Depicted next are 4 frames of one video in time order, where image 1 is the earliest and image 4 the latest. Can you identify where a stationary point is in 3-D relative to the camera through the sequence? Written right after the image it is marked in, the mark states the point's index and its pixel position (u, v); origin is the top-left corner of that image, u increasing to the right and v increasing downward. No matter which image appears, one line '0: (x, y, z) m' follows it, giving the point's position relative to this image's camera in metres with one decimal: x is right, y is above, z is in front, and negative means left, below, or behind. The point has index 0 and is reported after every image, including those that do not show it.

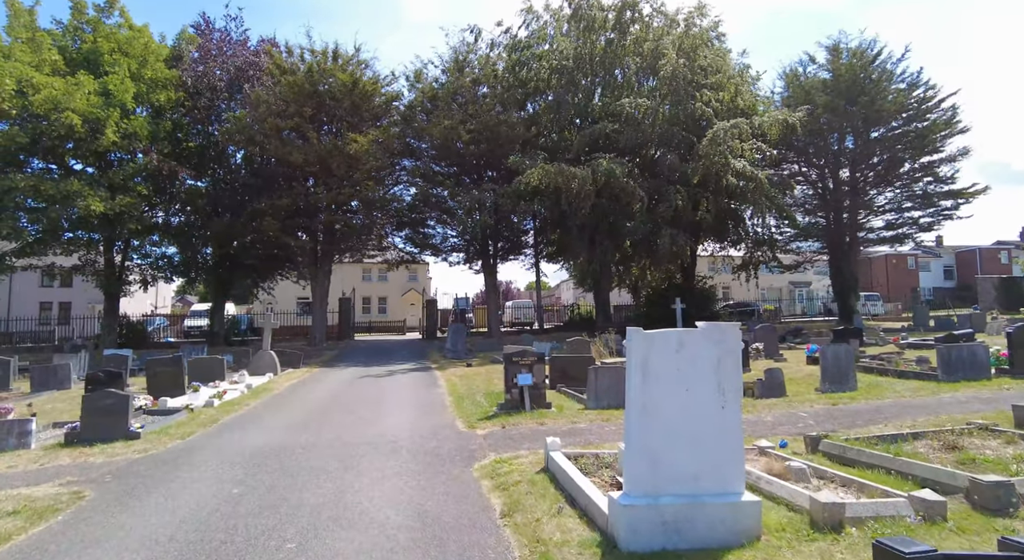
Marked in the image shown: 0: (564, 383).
0: (+1.2, -2.3, +12.9) m
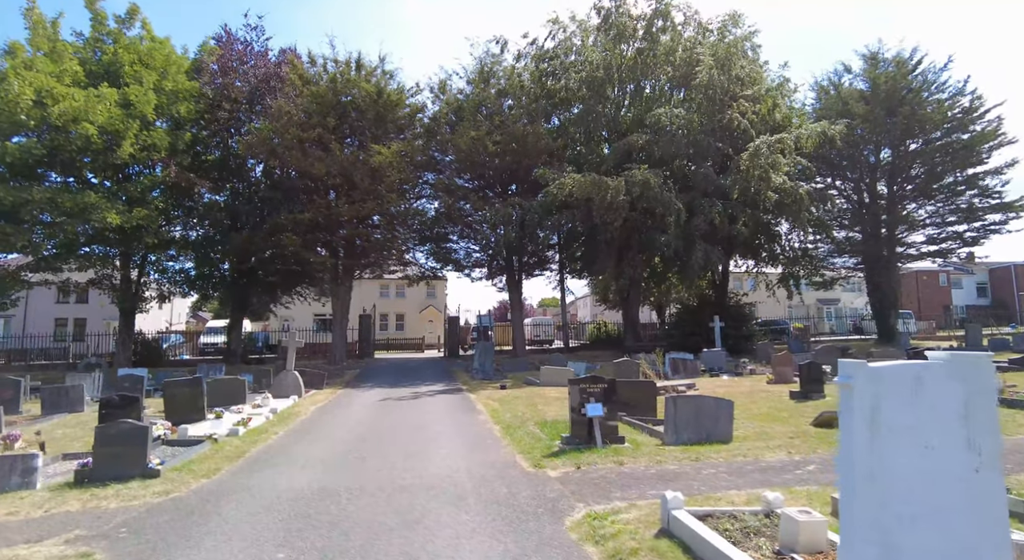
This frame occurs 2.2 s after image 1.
0: (+2.3, -2.6, +11.6) m
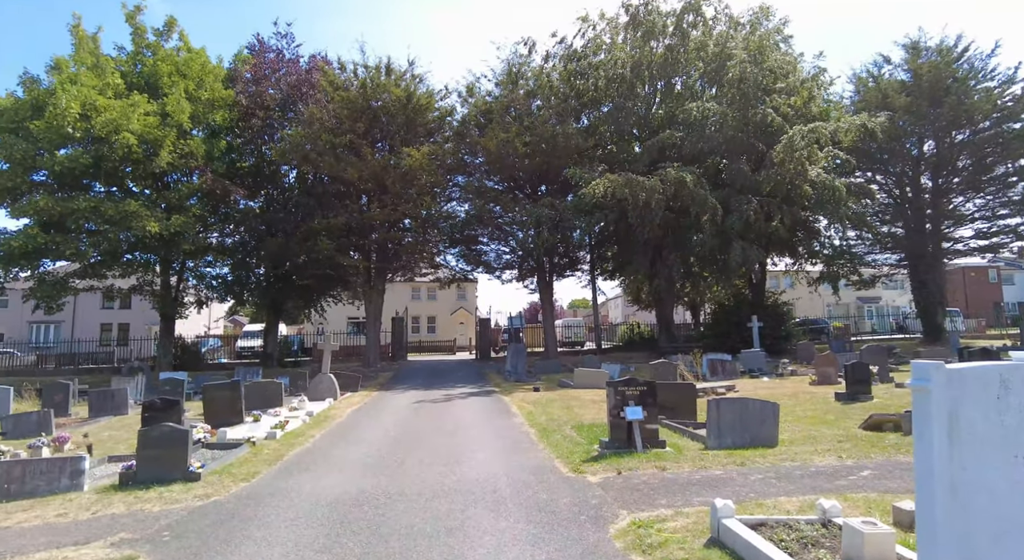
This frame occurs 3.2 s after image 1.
0: (+3.0, -2.6, +11.3) m
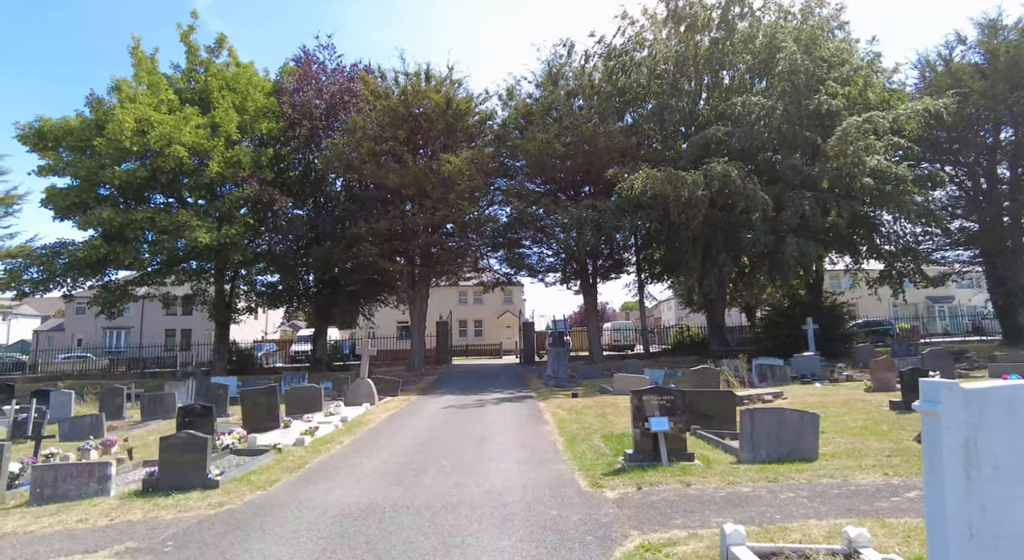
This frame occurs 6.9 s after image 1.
0: (+3.5, -2.7, +10.7) m
